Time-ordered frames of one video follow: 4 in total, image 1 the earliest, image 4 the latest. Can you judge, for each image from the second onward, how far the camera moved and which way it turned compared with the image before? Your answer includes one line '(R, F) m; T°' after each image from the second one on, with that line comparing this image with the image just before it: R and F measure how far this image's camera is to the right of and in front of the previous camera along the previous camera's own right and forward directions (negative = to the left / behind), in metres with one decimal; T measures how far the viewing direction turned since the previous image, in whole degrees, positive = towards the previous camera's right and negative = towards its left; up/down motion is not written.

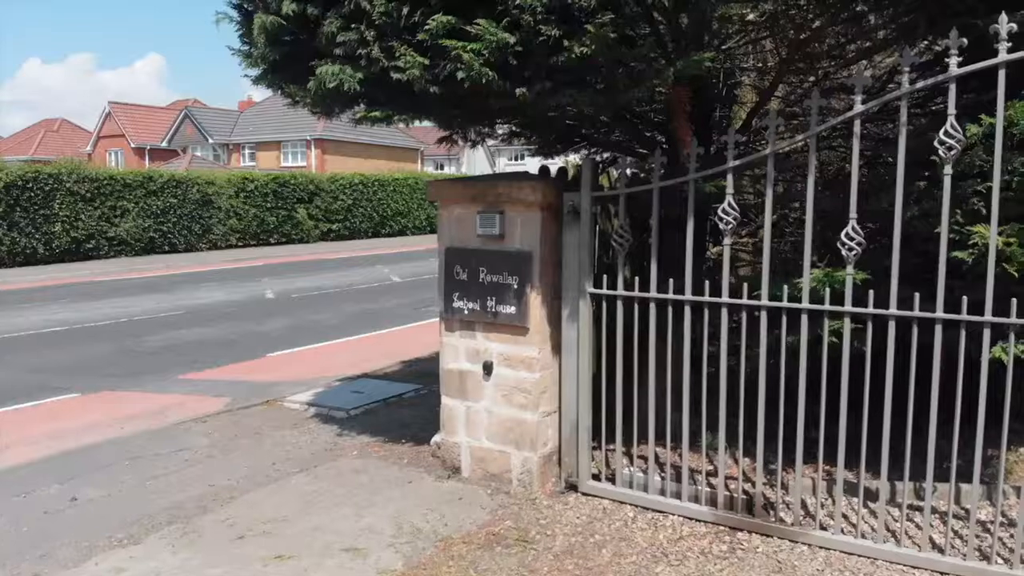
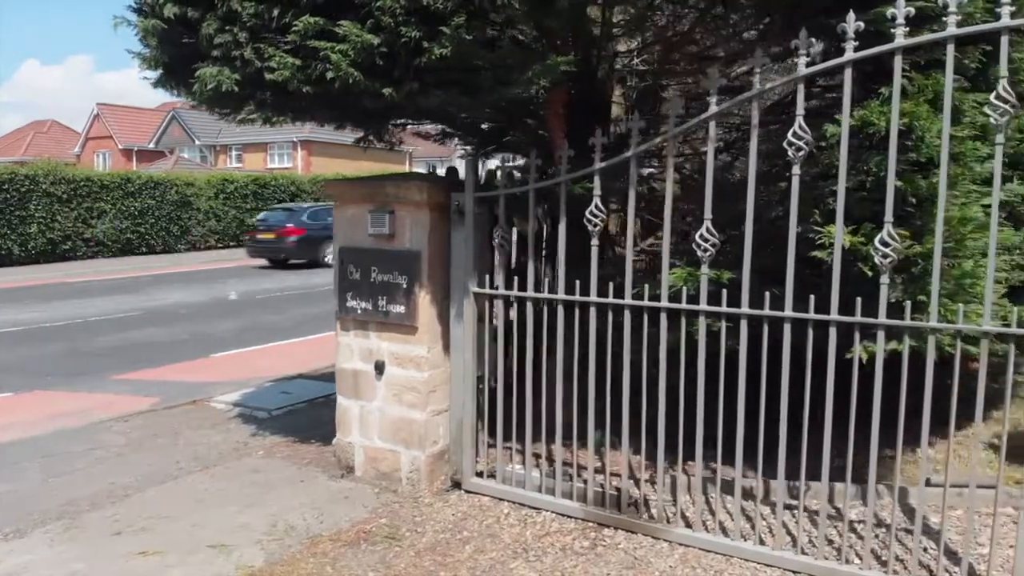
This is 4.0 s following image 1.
(+1.5, 0.0) m; 0°
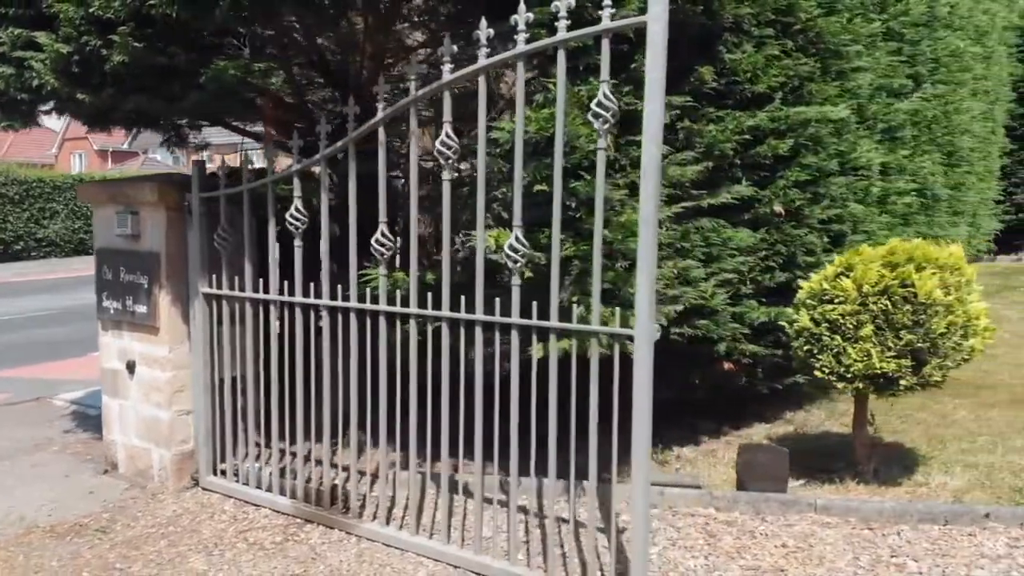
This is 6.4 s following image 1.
(+3.5, 0.0) m; -1°
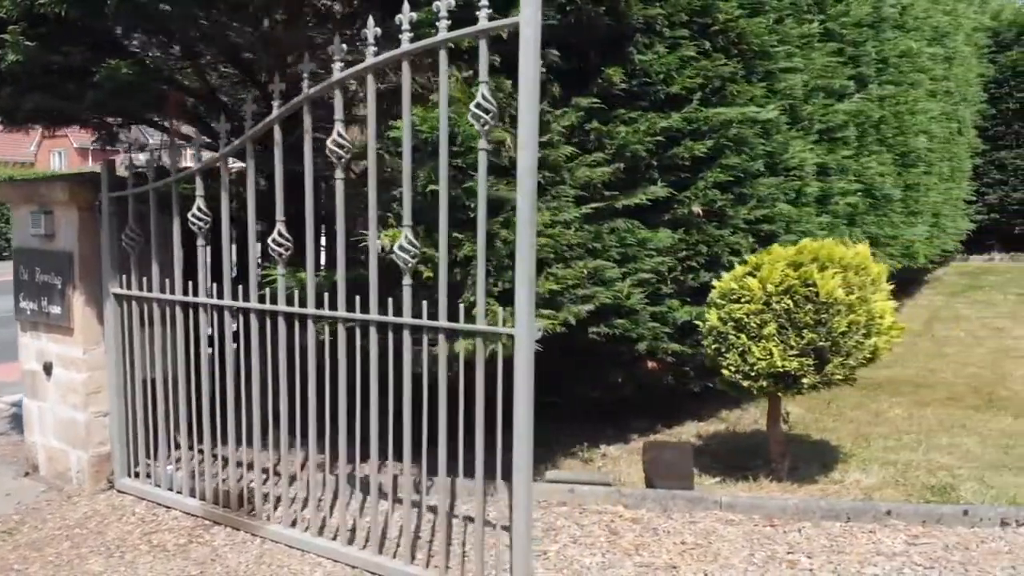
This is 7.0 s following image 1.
(+1.0, 0.0) m; 0°
